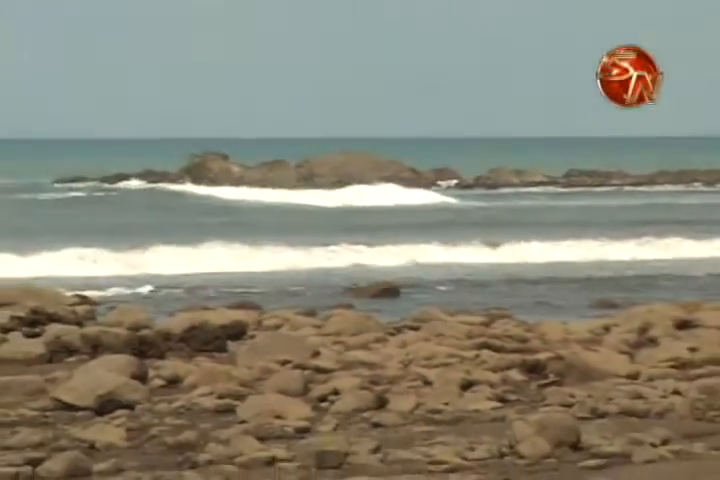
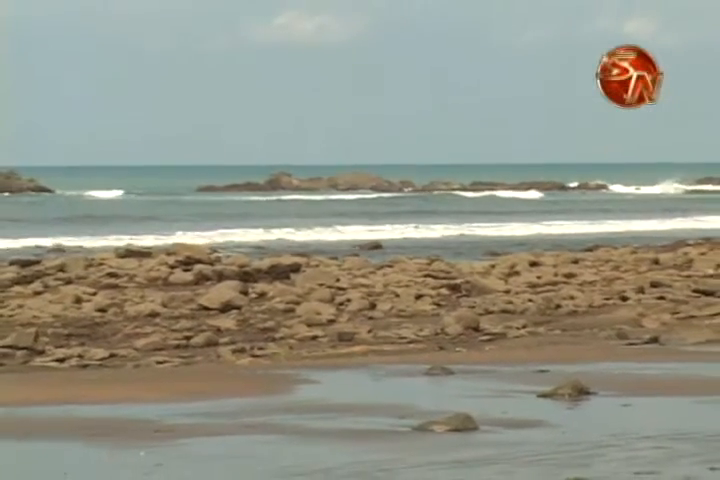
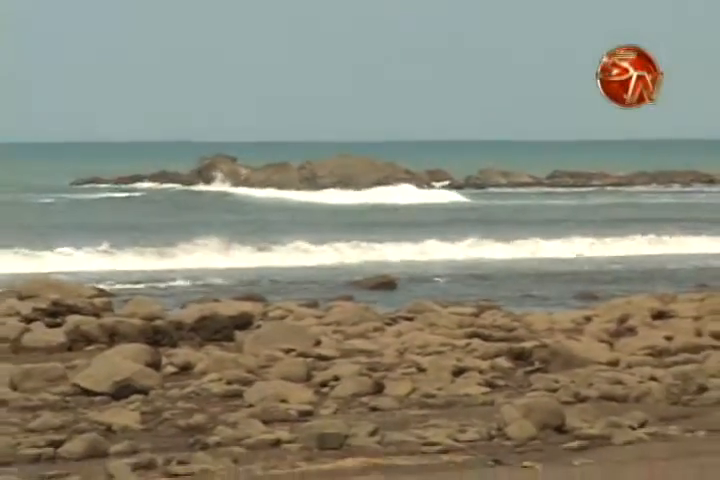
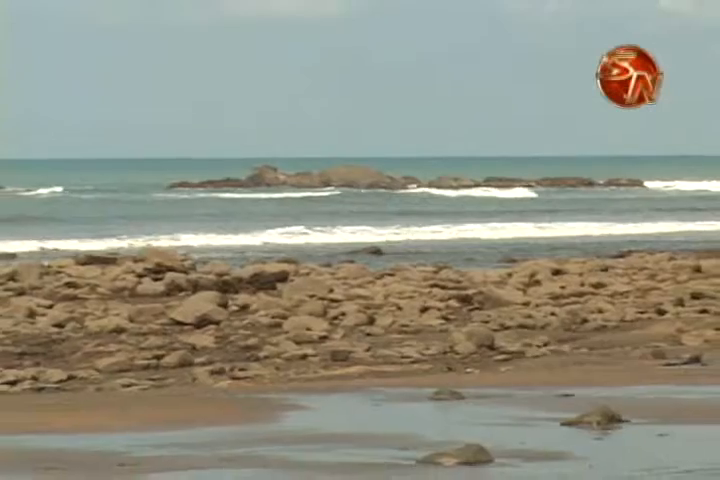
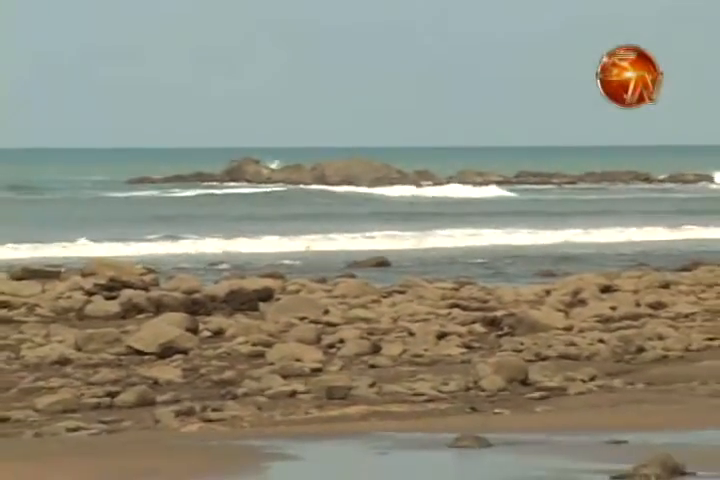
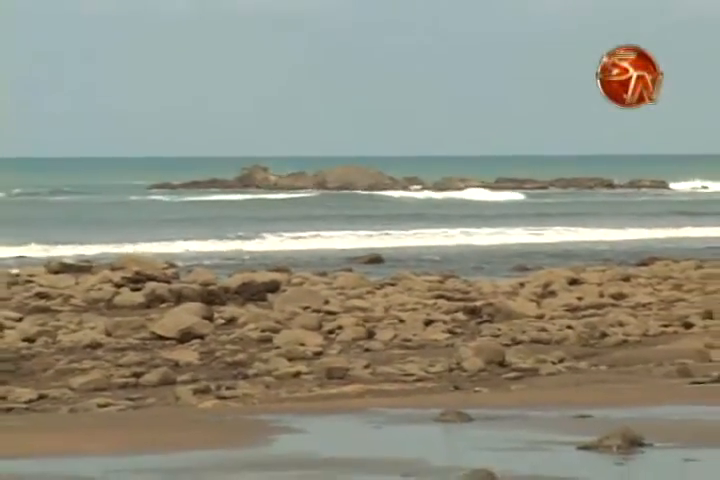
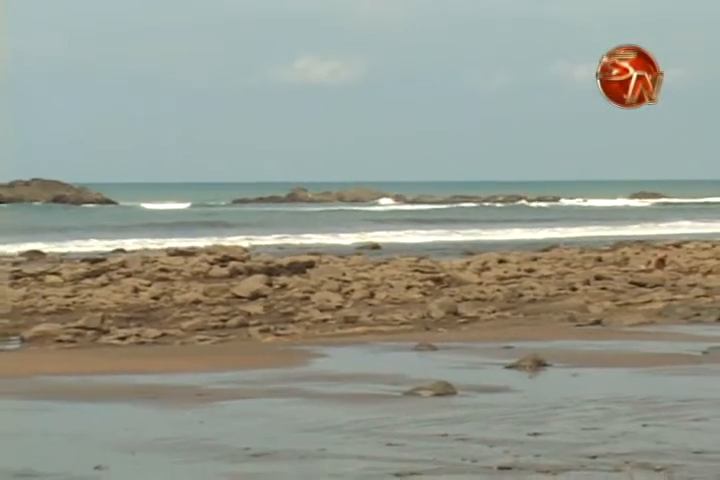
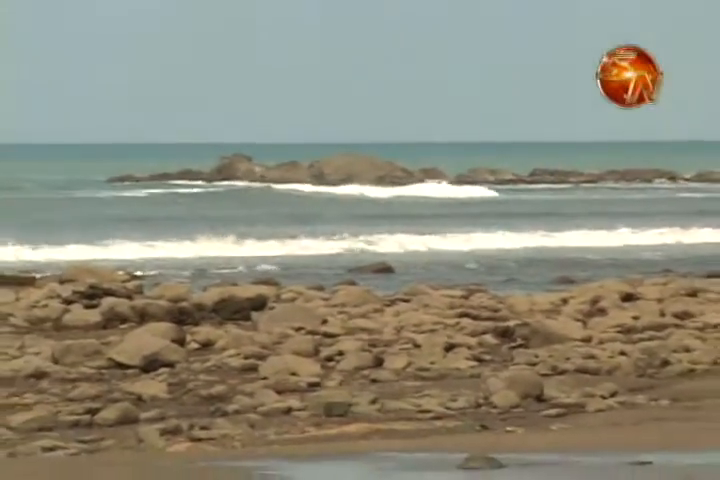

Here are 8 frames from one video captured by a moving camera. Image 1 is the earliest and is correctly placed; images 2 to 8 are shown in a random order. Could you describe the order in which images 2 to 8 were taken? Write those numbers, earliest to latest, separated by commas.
3, 8, 5, 6, 4, 2, 7
